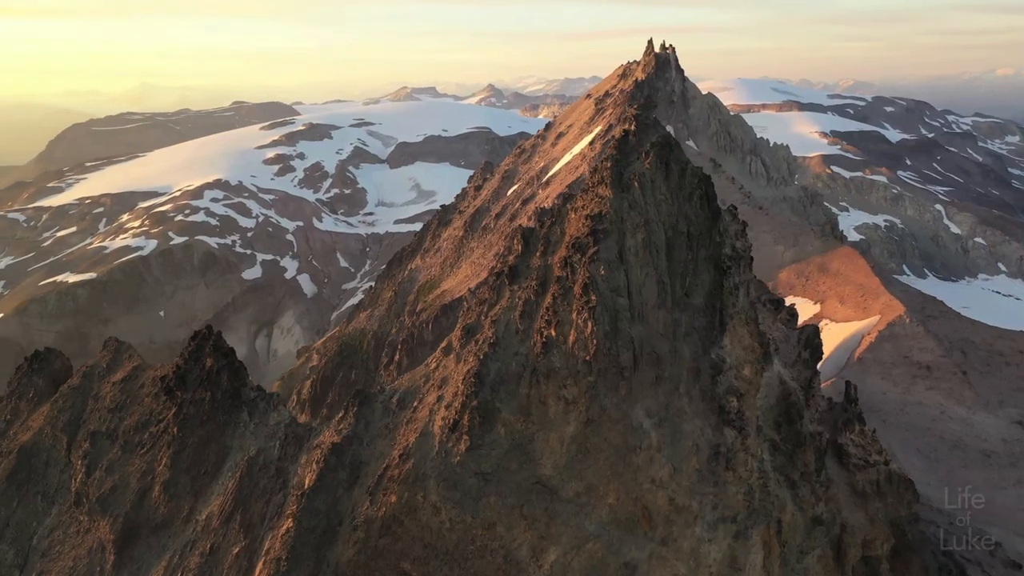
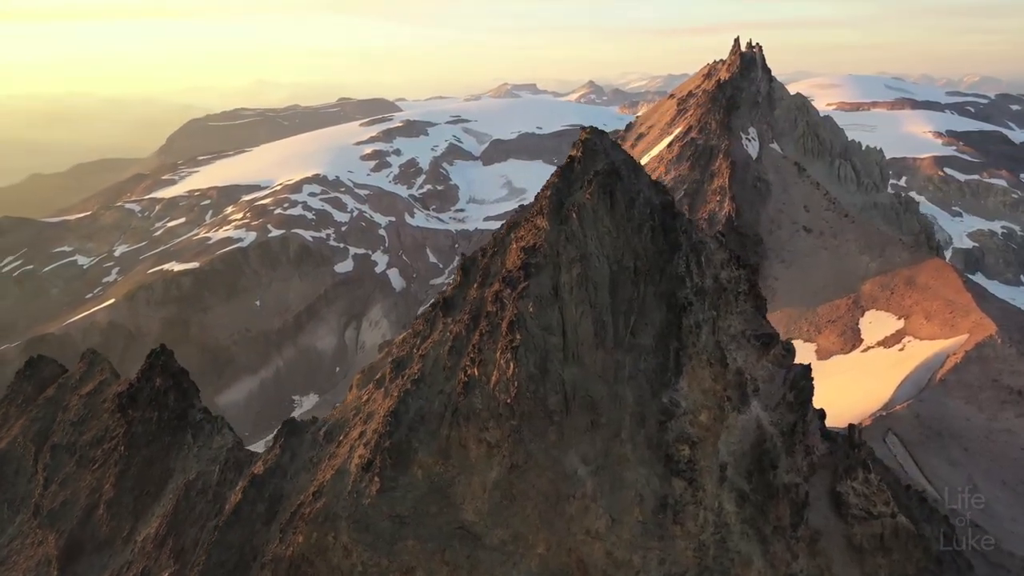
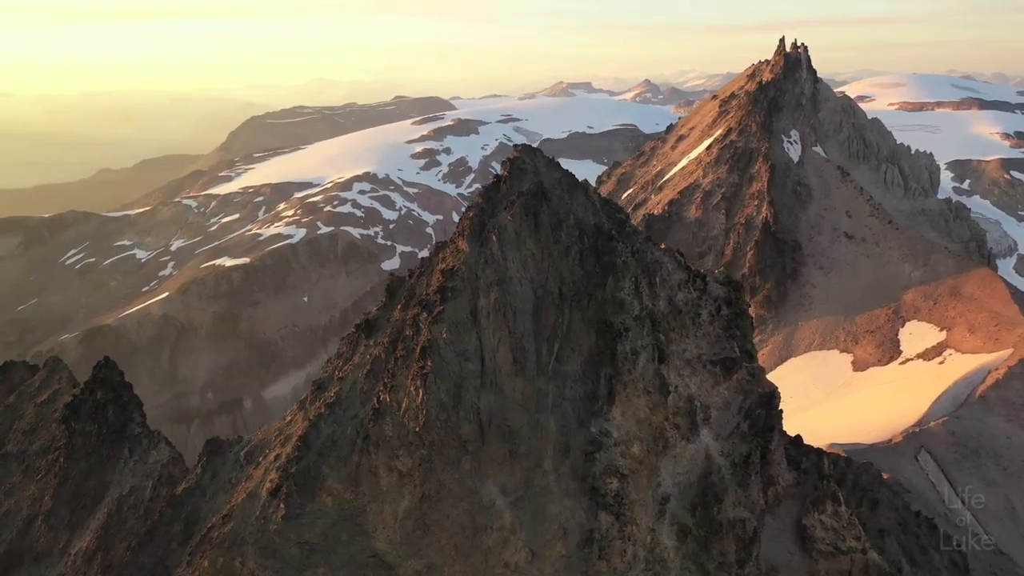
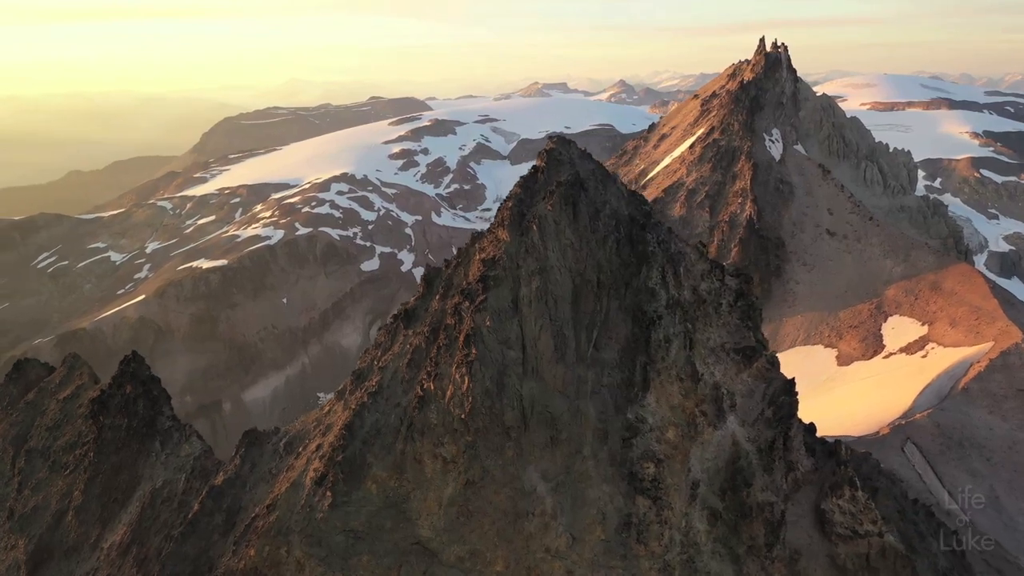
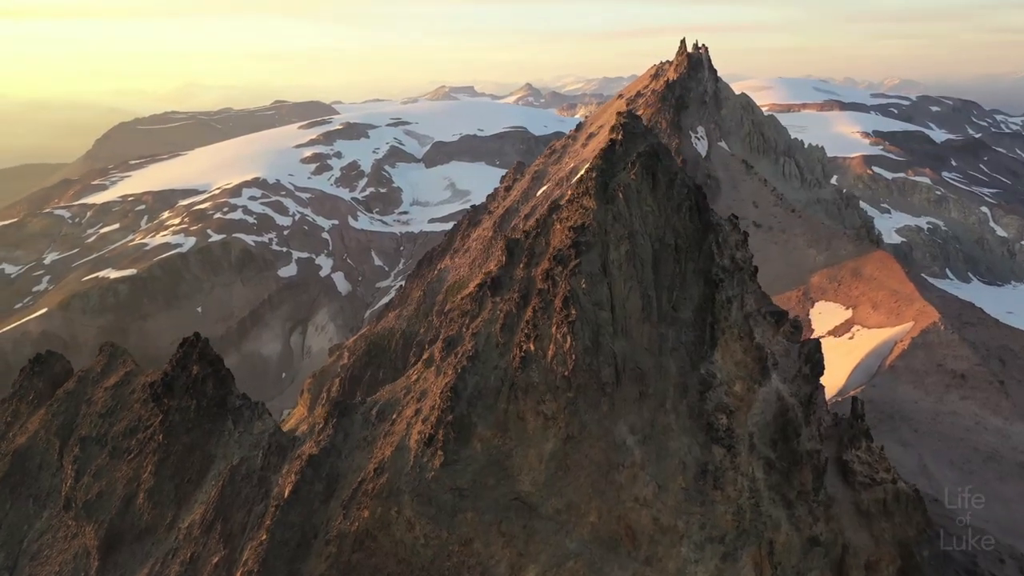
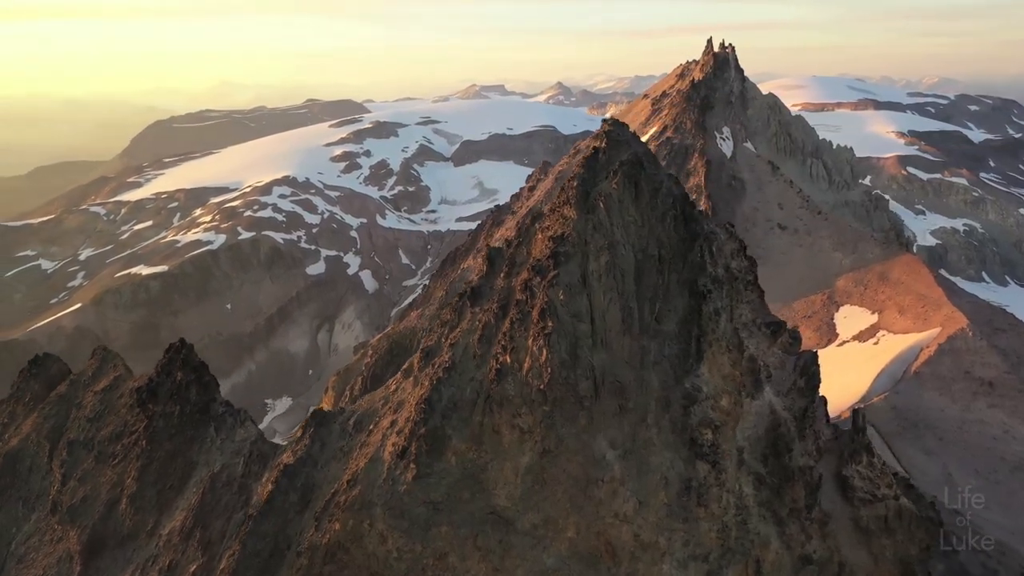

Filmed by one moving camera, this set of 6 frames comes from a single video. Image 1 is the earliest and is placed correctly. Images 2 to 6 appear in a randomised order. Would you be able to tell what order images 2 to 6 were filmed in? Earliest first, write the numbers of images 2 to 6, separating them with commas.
5, 6, 2, 4, 3
